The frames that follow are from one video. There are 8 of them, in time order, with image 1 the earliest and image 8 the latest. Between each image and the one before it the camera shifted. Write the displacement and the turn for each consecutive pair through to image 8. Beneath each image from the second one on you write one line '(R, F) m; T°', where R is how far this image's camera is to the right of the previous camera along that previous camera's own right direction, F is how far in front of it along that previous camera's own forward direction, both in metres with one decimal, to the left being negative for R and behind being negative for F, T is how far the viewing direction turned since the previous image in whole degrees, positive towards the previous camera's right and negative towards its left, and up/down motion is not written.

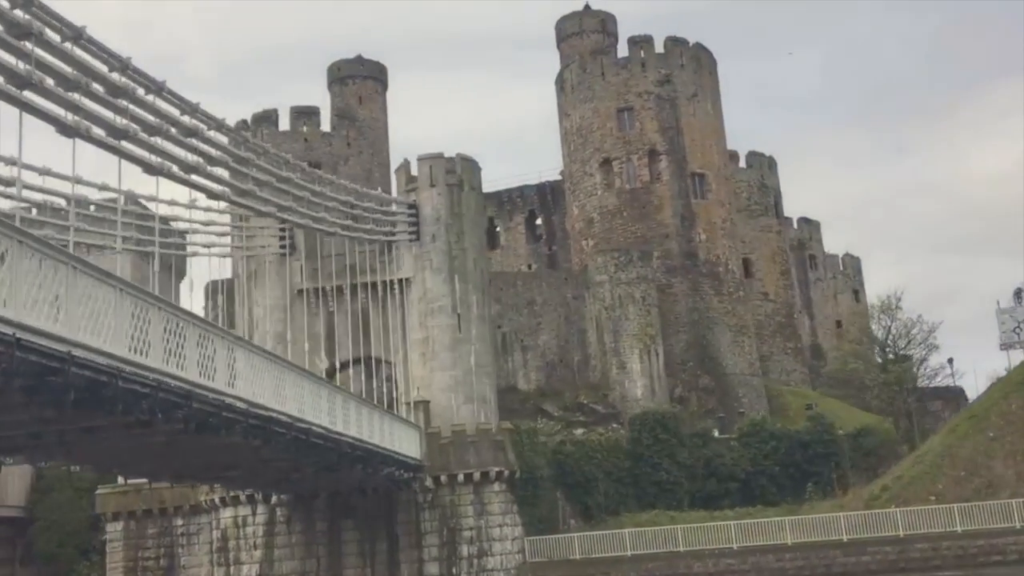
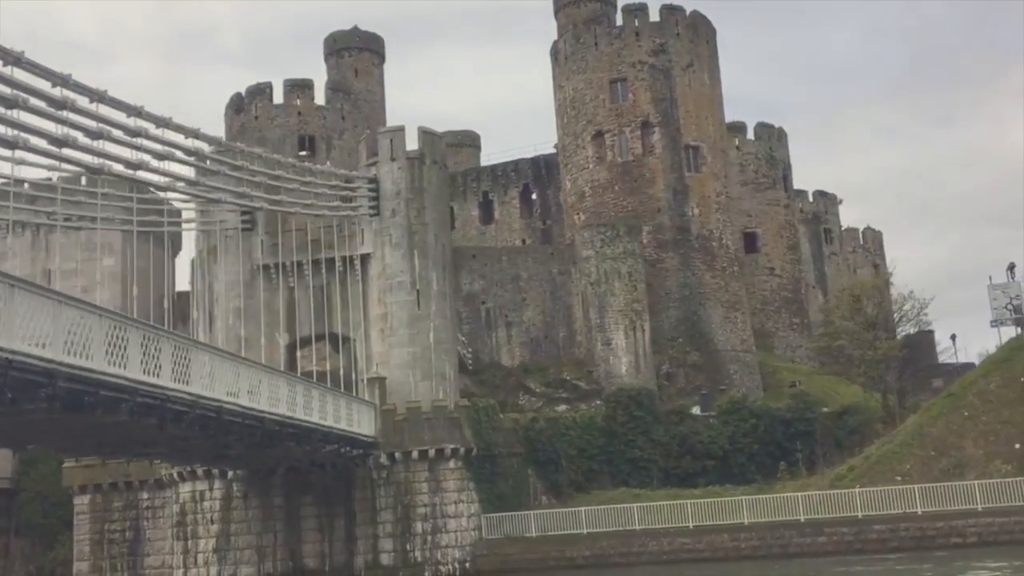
(+1.6, +0.4) m; -2°
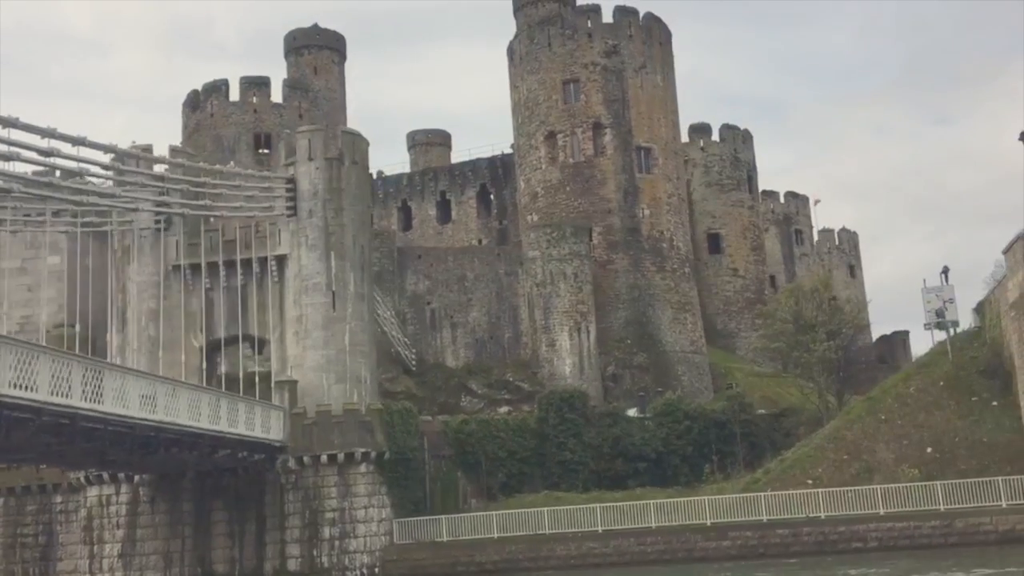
(+1.9, +0.1) m; 0°
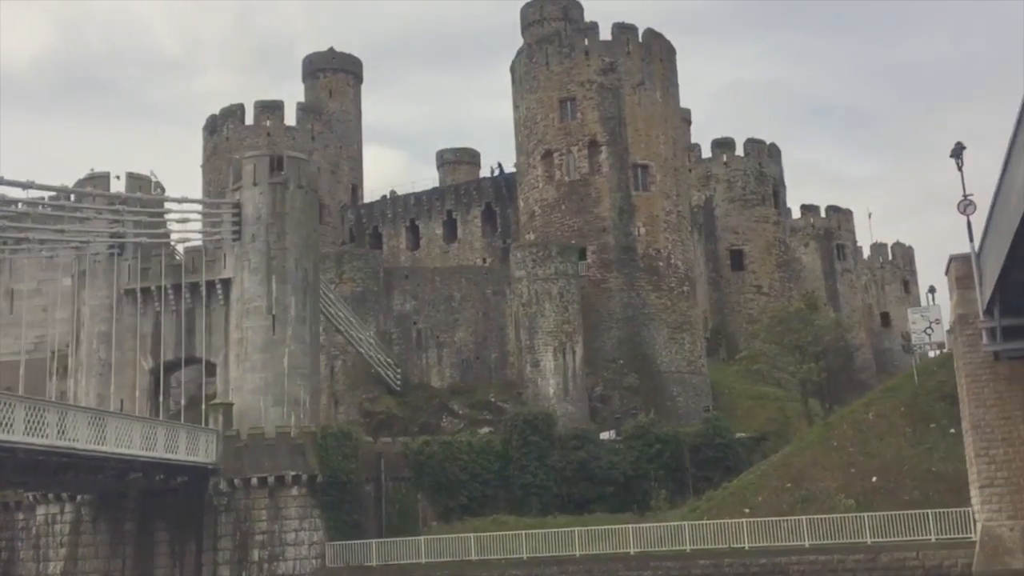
(+3.0, +0.3) m; -4°
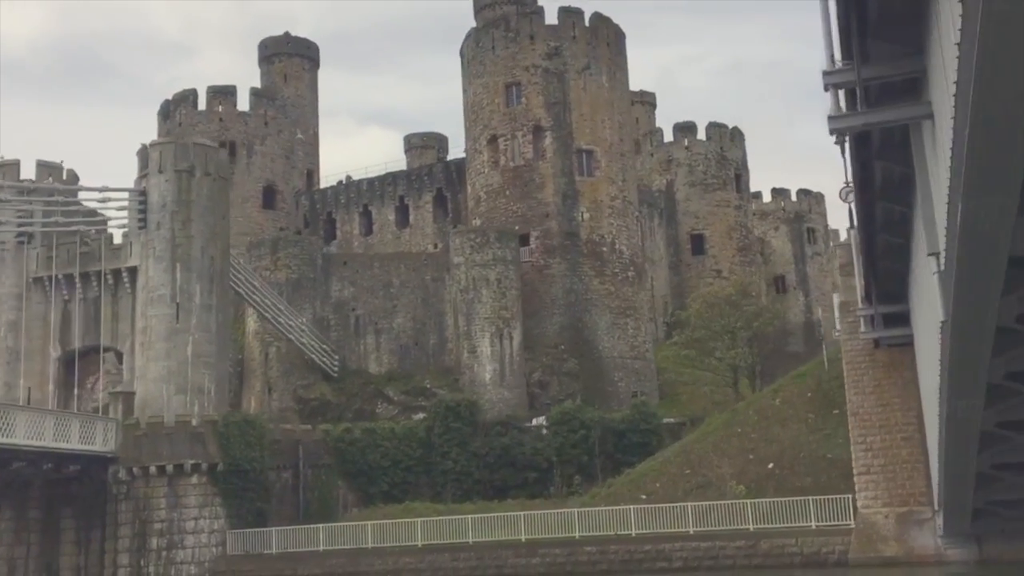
(+2.2, 0.0) m; 0°
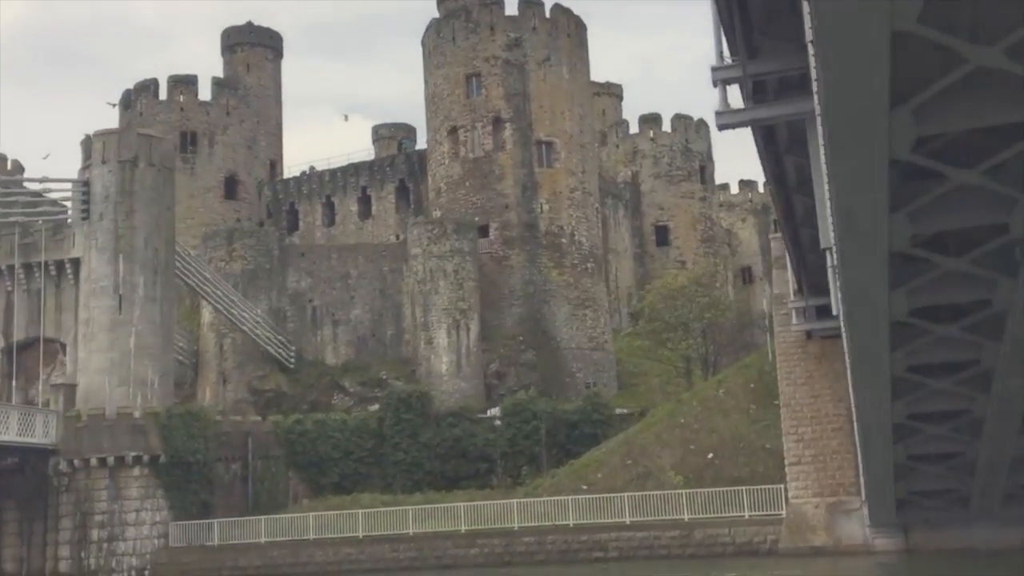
(+0.8, -0.1) m; +1°
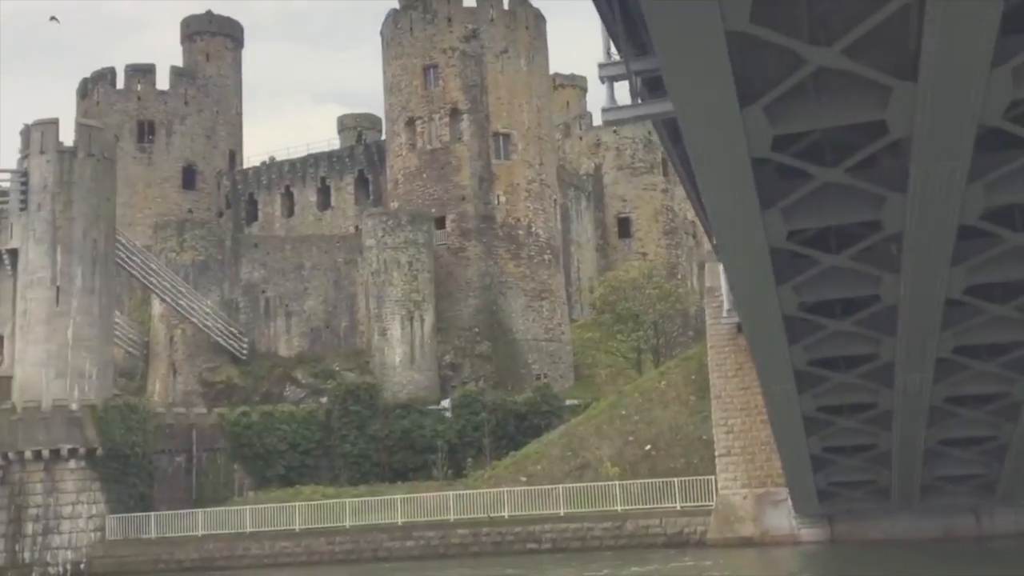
(+0.8, 0.0) m; +1°
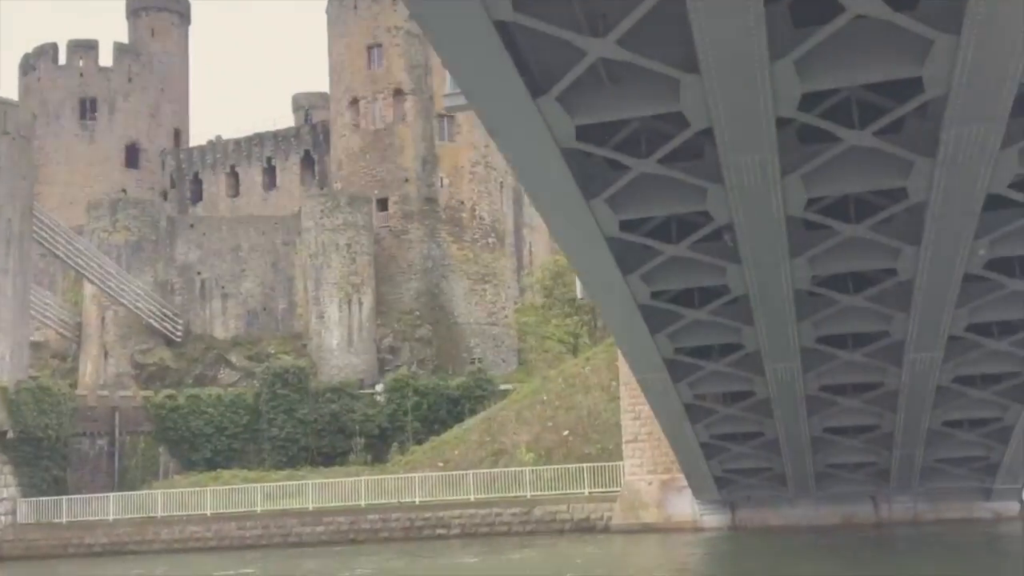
(+1.2, +0.2) m; +1°
